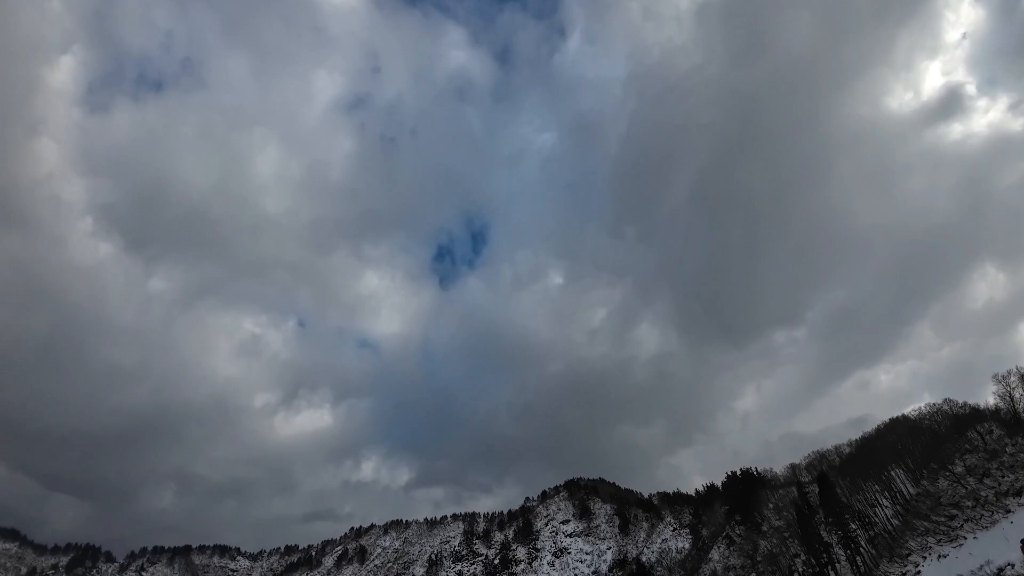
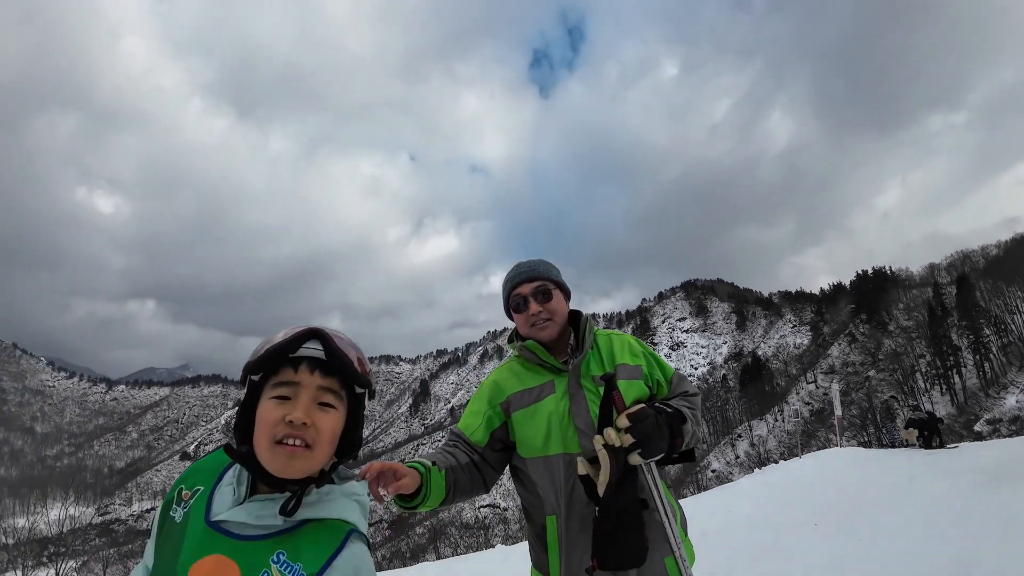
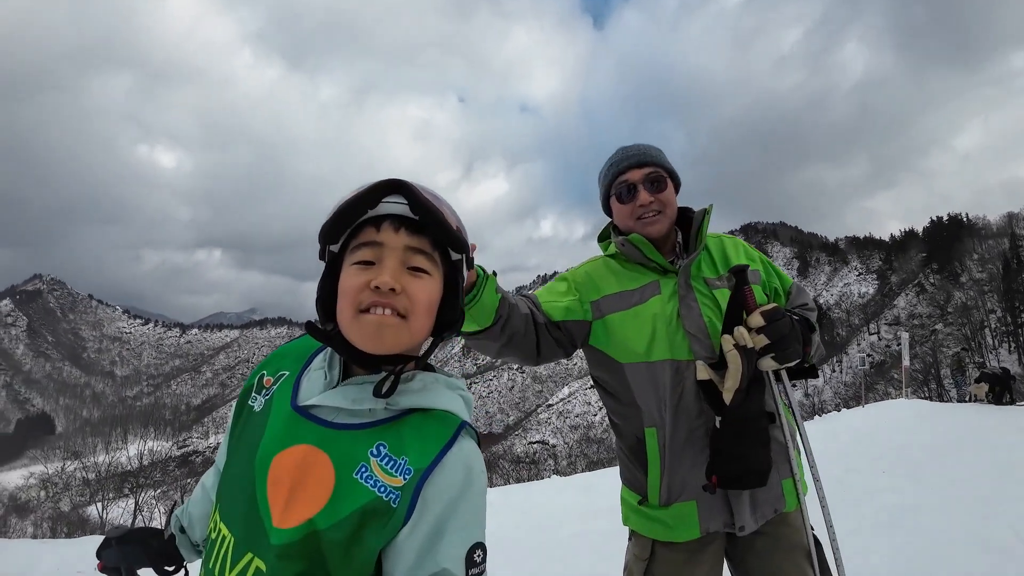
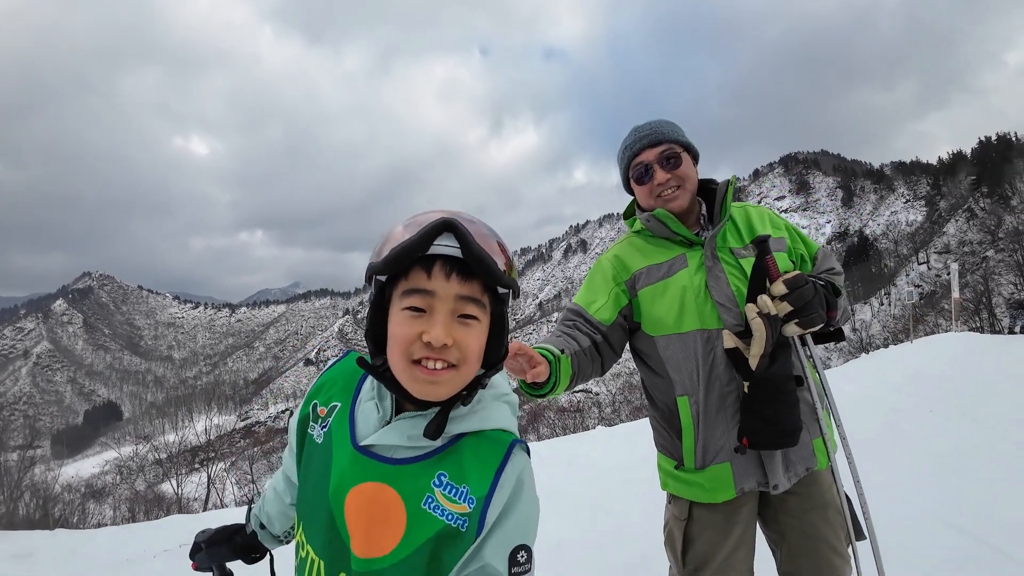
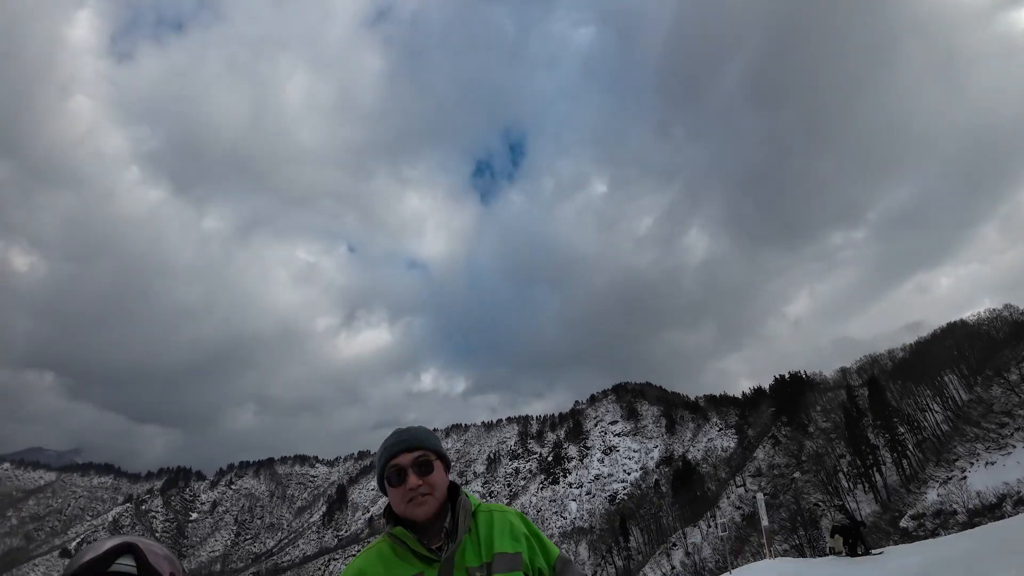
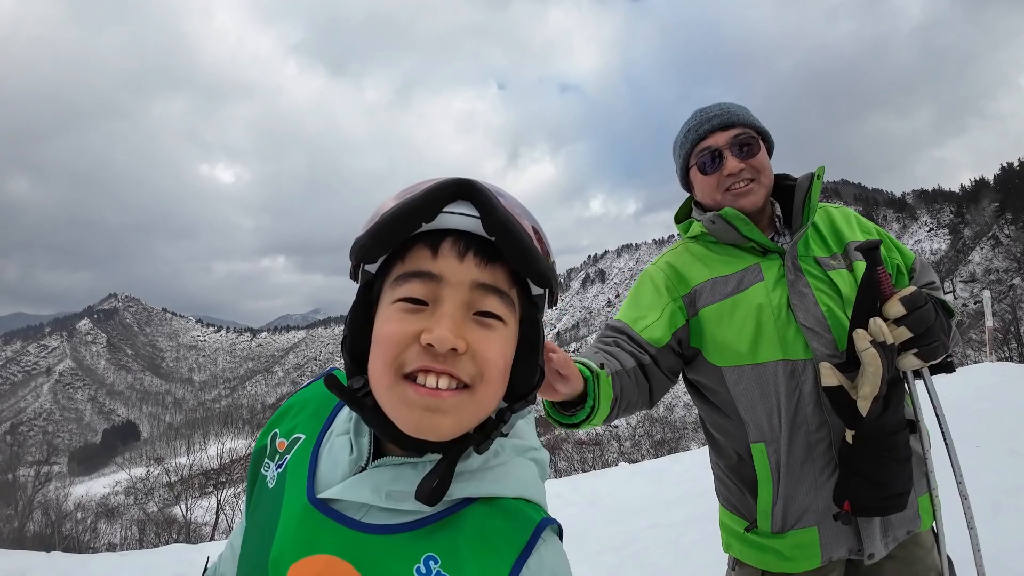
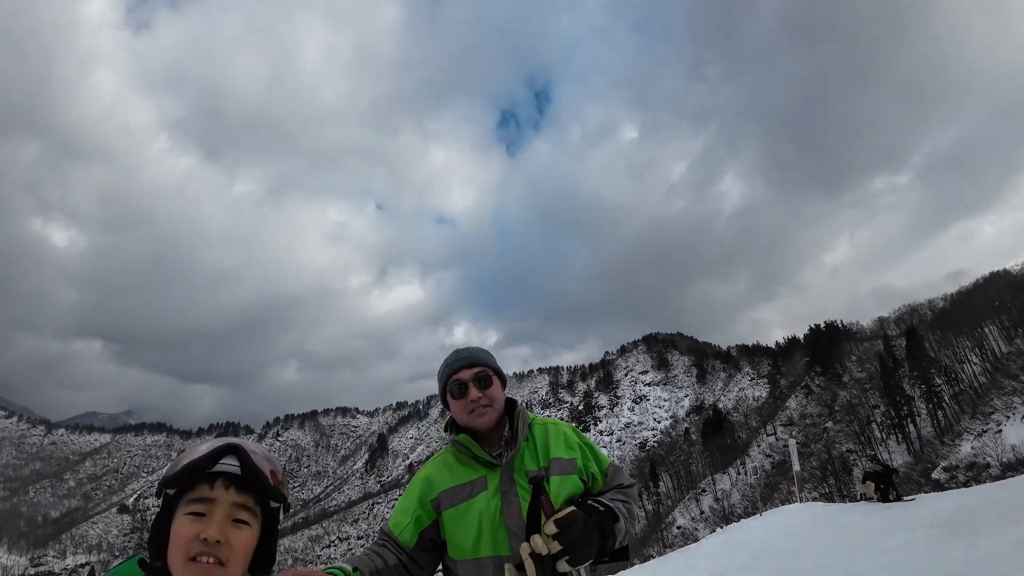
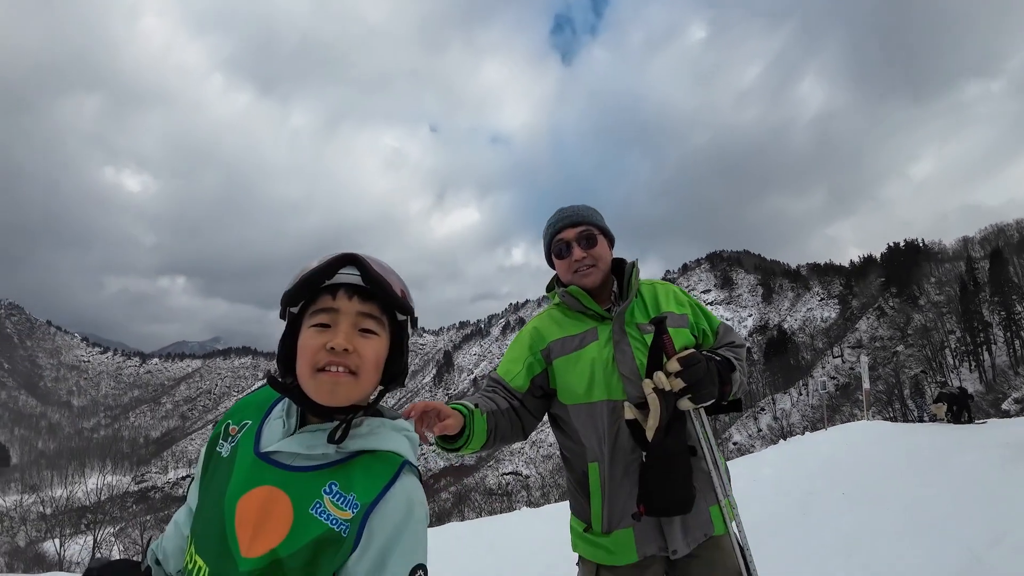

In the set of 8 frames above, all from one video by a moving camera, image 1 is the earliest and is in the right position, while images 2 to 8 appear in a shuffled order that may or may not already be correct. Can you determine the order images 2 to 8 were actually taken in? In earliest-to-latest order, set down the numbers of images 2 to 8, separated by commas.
5, 7, 2, 8, 3, 6, 4
